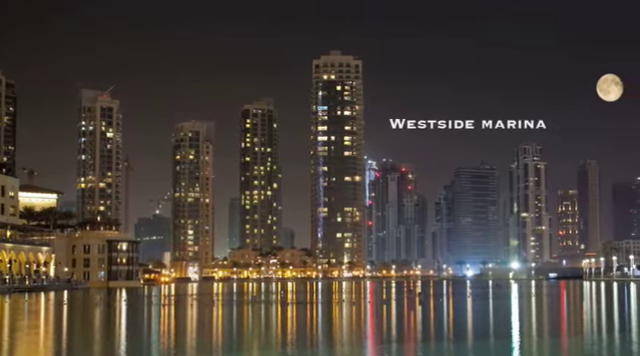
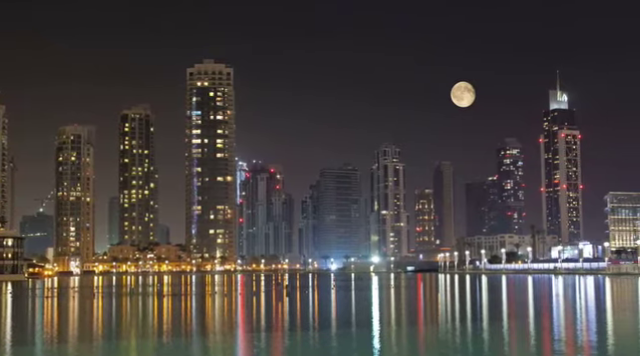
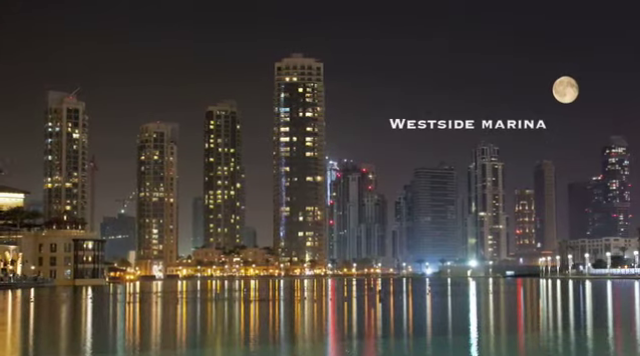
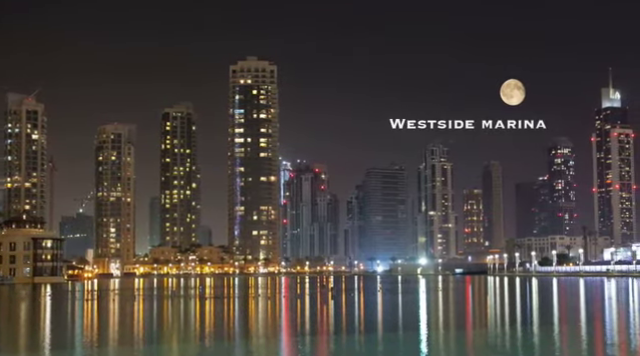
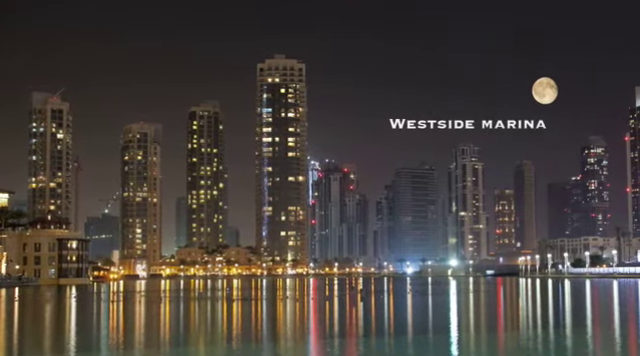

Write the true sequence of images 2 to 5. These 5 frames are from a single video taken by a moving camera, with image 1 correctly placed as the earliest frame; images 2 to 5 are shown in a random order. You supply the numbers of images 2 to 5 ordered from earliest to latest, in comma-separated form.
3, 5, 4, 2
